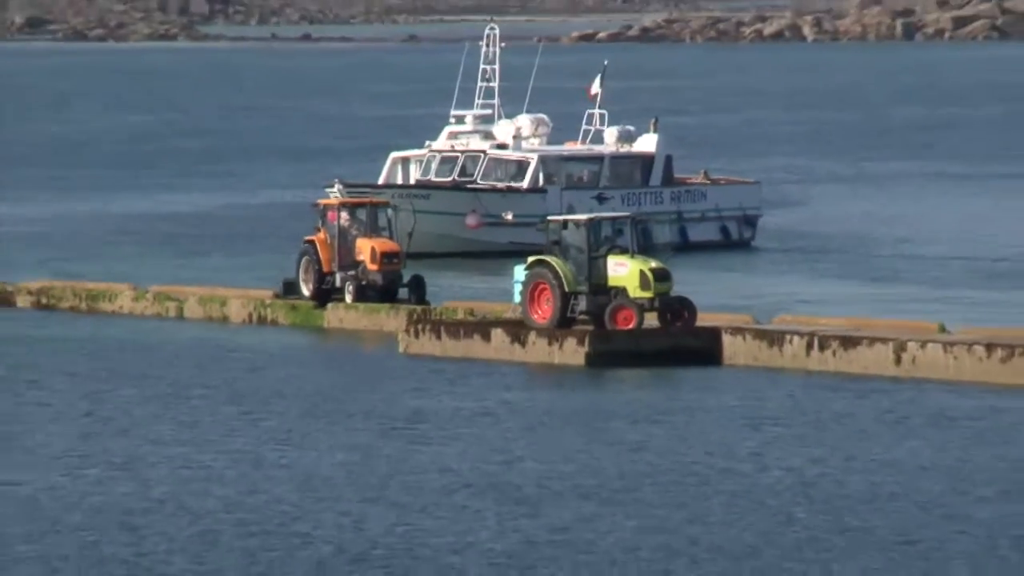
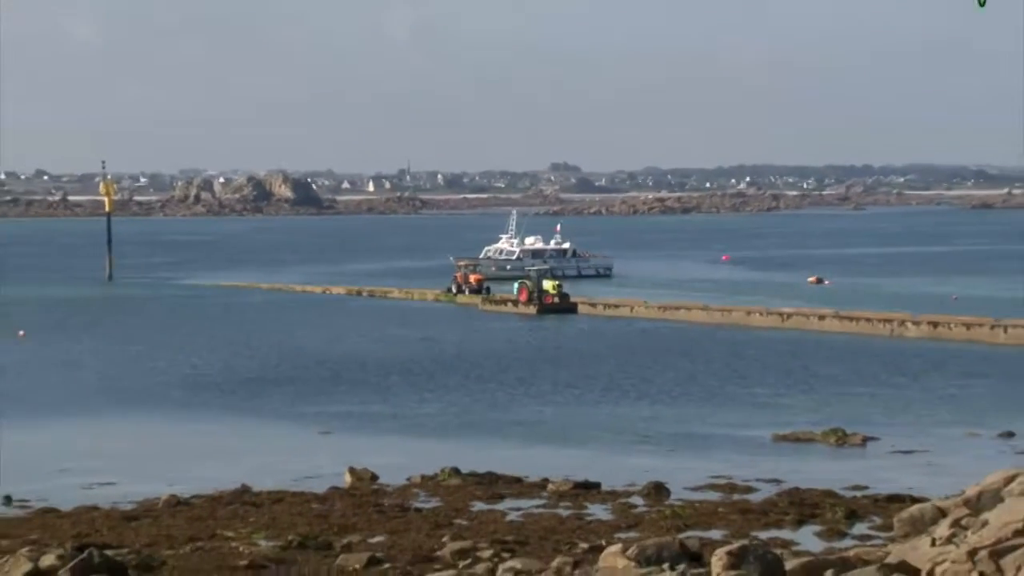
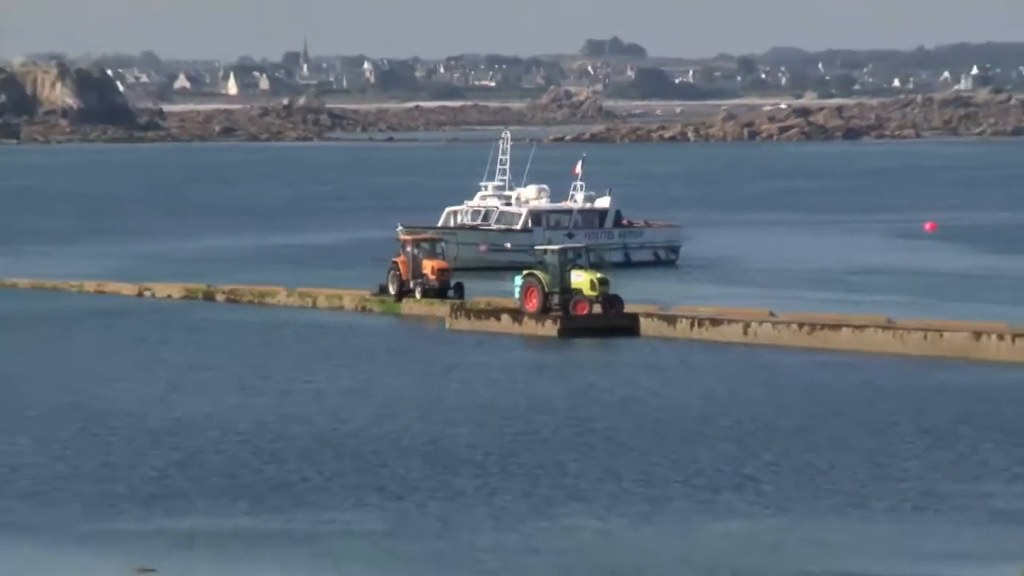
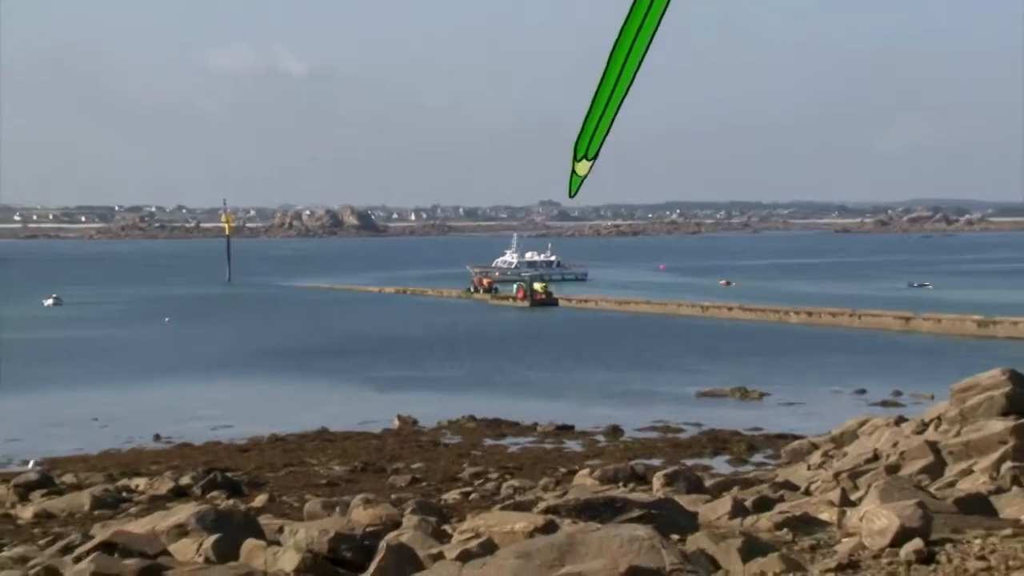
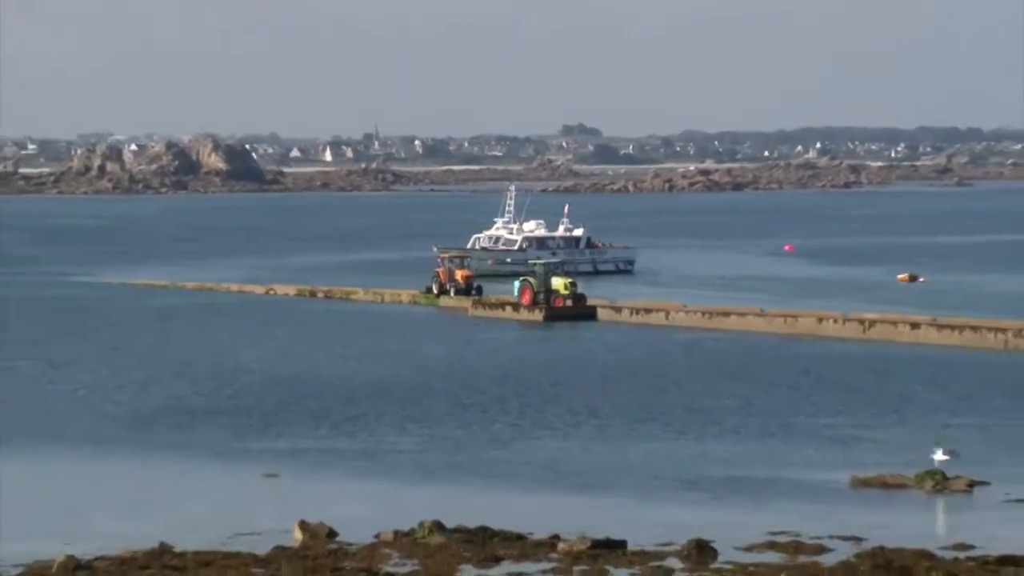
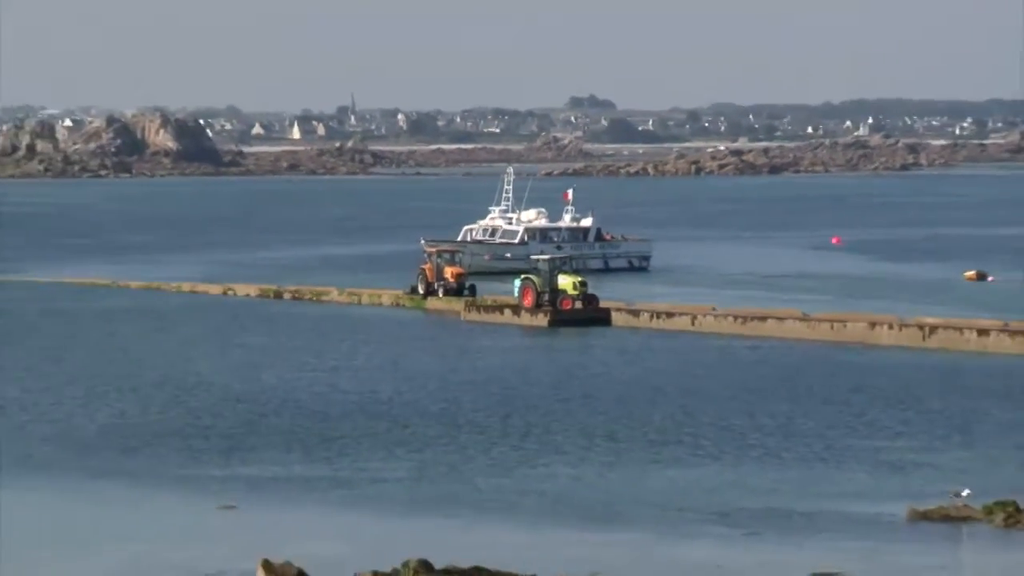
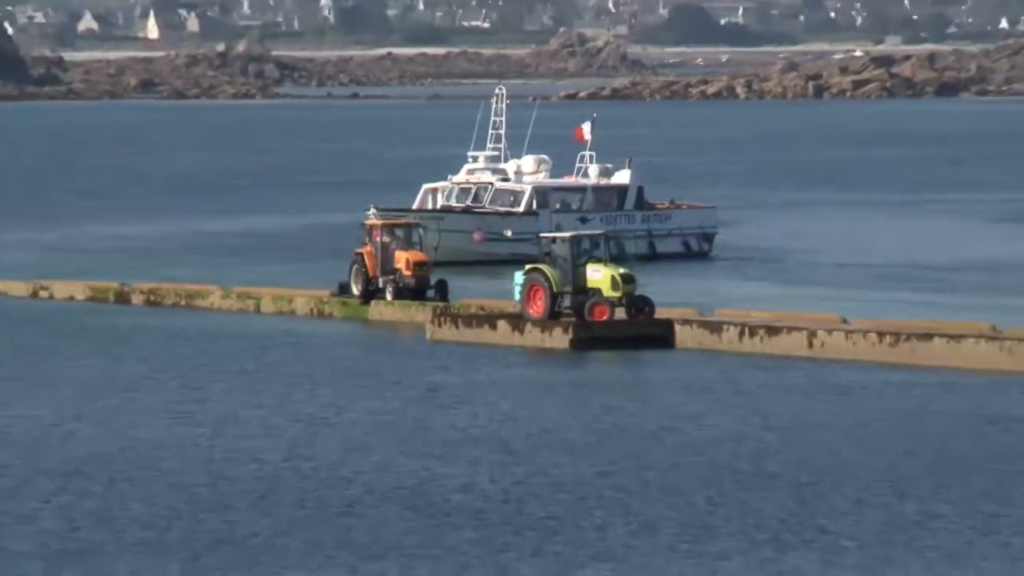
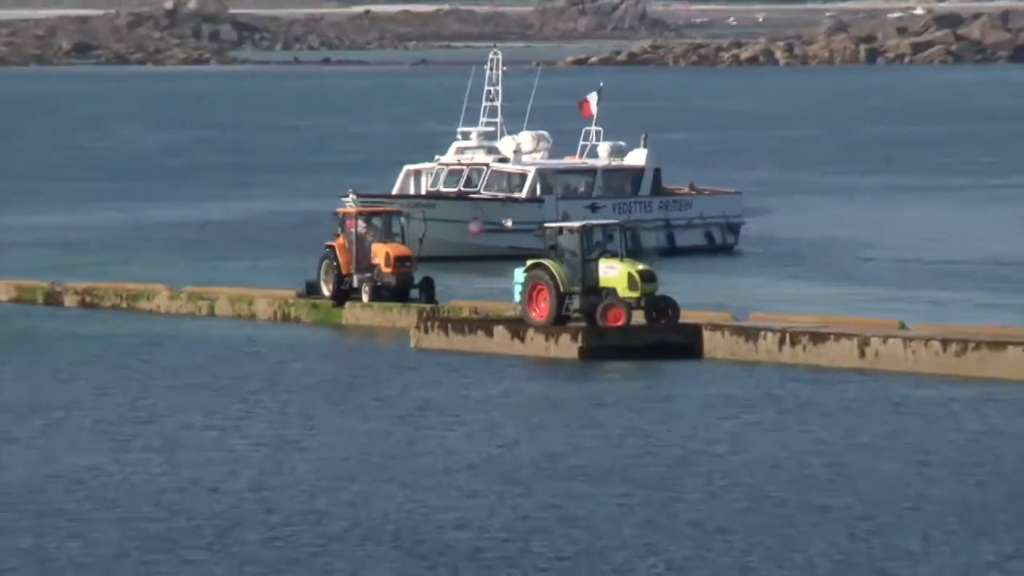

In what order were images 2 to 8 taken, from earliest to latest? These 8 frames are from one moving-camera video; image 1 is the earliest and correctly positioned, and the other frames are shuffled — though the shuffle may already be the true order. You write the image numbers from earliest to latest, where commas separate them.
8, 7, 3, 6, 5, 2, 4
